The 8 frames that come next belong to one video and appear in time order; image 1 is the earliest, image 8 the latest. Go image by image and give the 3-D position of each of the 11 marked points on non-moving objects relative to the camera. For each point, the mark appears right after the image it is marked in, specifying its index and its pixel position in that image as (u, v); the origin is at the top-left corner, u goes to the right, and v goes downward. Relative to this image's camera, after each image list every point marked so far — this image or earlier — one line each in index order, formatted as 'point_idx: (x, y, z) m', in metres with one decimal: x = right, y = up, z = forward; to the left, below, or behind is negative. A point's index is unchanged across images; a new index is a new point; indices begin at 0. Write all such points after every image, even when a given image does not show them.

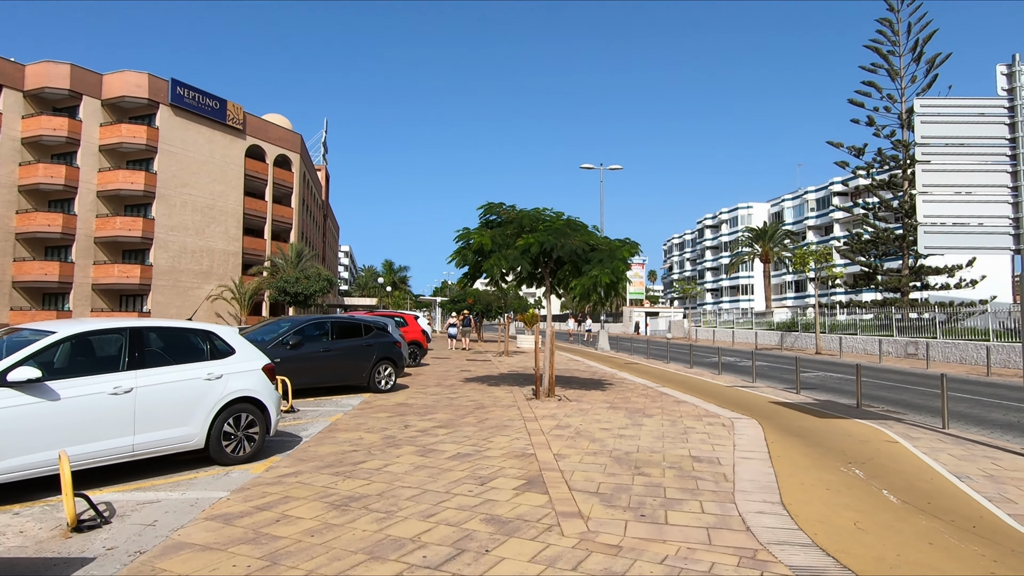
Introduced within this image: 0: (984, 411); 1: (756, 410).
0: (+8.3, -2.1, +12.1) m
1: (+4.3, -2.2, +12.1) m
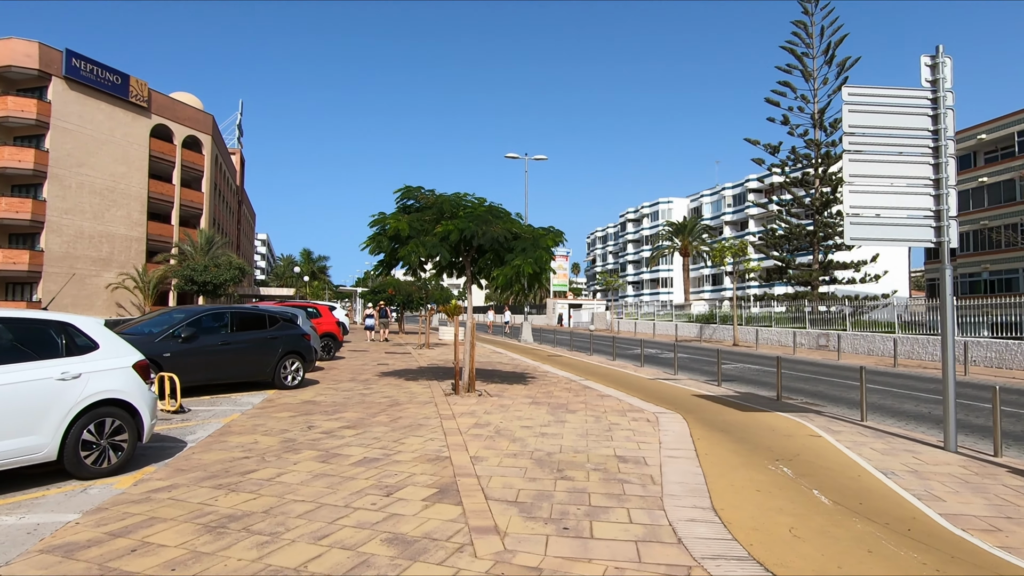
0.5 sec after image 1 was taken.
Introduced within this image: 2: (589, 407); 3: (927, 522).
0: (+6.9, -2.0, +12.3) m
1: (+2.9, -2.0, +11.9) m
2: (+1.2, -1.9, +10.9) m
3: (+3.2, -1.8, +5.3) m
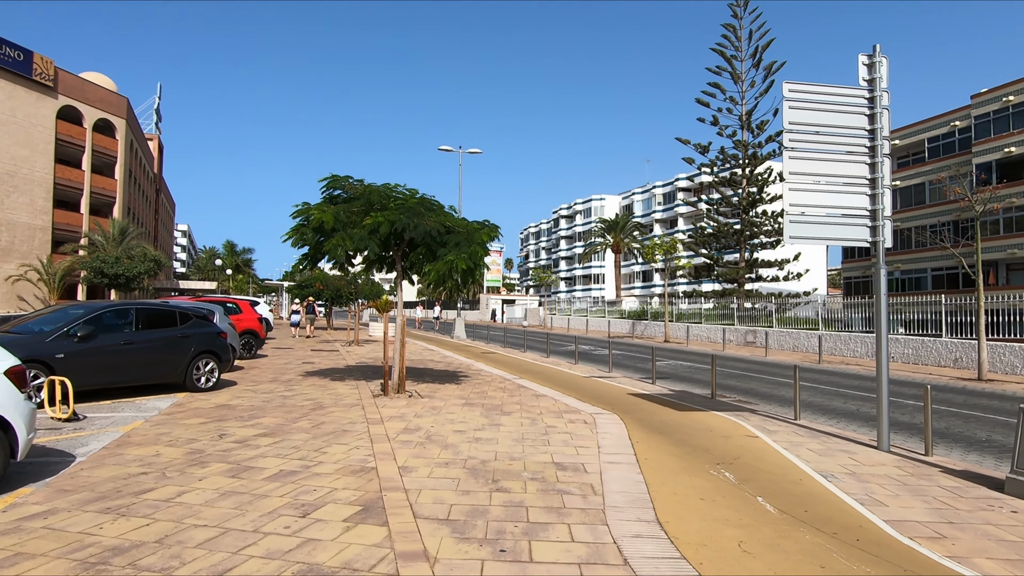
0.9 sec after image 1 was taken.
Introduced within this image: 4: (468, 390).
0: (+5.7, -2.0, +12.4) m
1: (+1.8, -2.0, +11.7) m
2: (+0.2, -1.8, +10.5) m
3: (+2.7, -1.8, +5.1) m
4: (-0.8, -1.9, +12.8) m
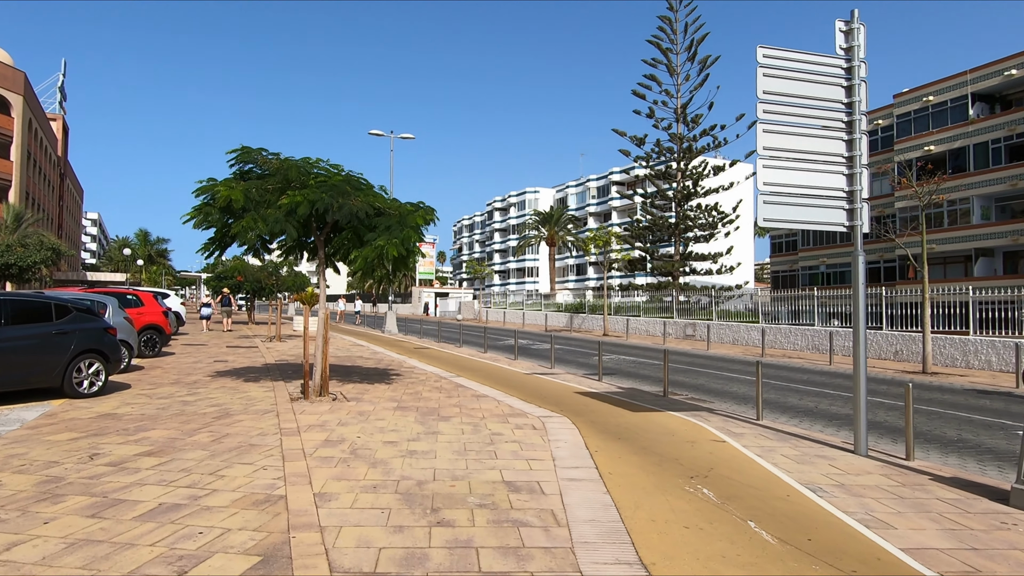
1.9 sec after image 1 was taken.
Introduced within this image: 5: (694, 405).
0: (+4.6, -1.8, +11.8) m
1: (+0.8, -1.8, +10.7) m
2: (-0.7, -1.7, +9.4) m
3: (+2.4, -1.7, +4.2) m
4: (-1.9, -1.7, +11.6) m
5: (+2.9, -1.9, +11.0) m
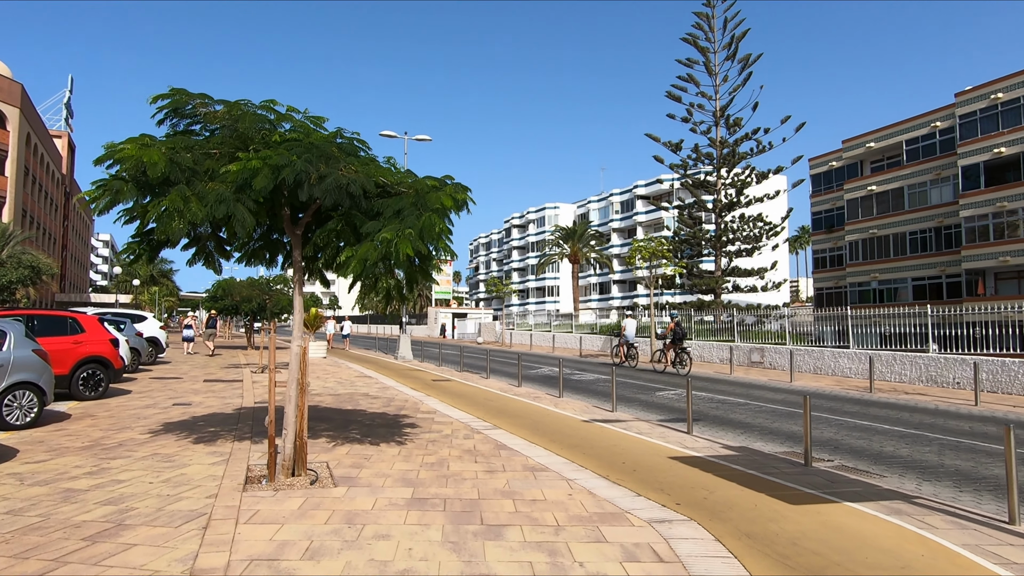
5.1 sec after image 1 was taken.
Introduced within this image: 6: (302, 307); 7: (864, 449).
0: (+5.4, -2.0, +7.9) m
1: (+1.6, -2.0, +6.9) m
2: (+0.1, -1.8, +5.6) m
3: (+3.0, -1.7, +0.4) m
4: (-1.1, -1.9, +7.8) m
5: (+3.7, -2.0, +7.1) m
6: (-2.2, -0.2, +7.1) m
7: (+4.6, -2.1, +9.1) m
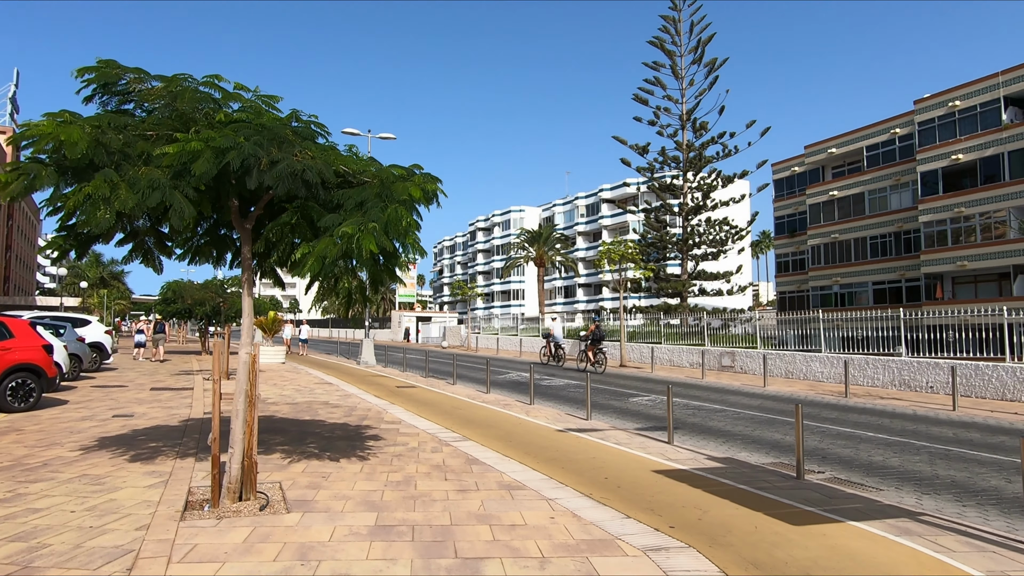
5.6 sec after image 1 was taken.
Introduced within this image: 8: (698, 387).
0: (+5.1, -2.0, +7.5) m
1: (+1.3, -2.0, +6.3) m
2: (-0.1, -1.8, +5.0) m
3: (+3.1, -1.7, -0.1) m
4: (-1.4, -1.9, +7.1) m
5: (+3.4, -2.0, +6.7) m
6: (-2.4, -0.2, +6.4) m
7: (+4.3, -2.1, +8.6) m
8: (+4.7, -2.5, +17.4) m
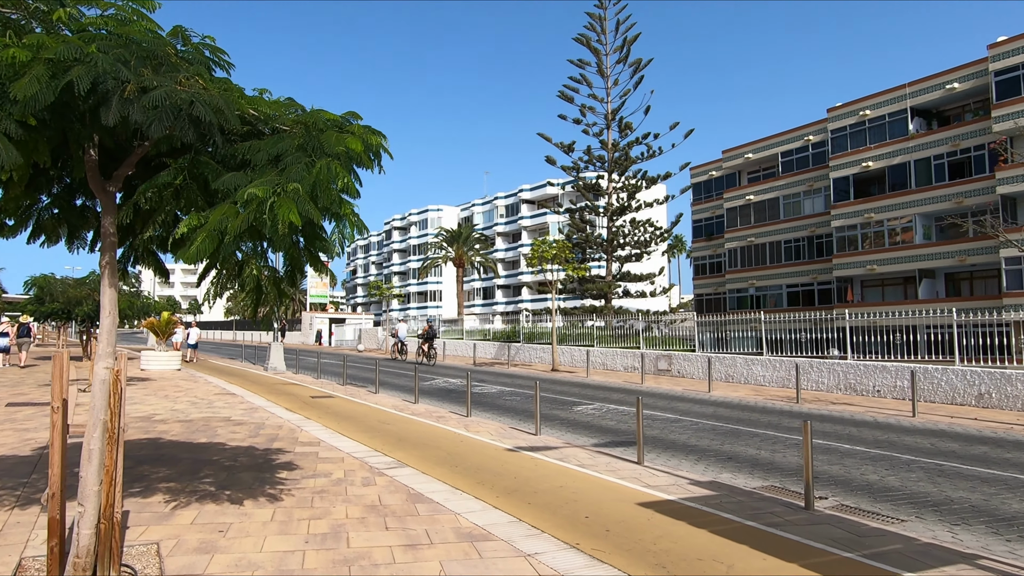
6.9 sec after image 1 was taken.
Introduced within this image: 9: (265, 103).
0: (+4.7, -2.0, +6.6) m
1: (+1.1, -1.9, +4.9) m
2: (-0.1, -1.8, +3.4) m
3: (+3.7, -1.6, -1.2) m
4: (-1.7, -1.9, +5.4) m
5: (+3.1, -2.0, +5.6) m
6: (-2.6, -0.1, +4.5) m
7: (+3.7, -2.1, +7.6) m
8: (+3.0, -2.5, +16.3) m
9: (-1.7, +1.2, +4.7) m
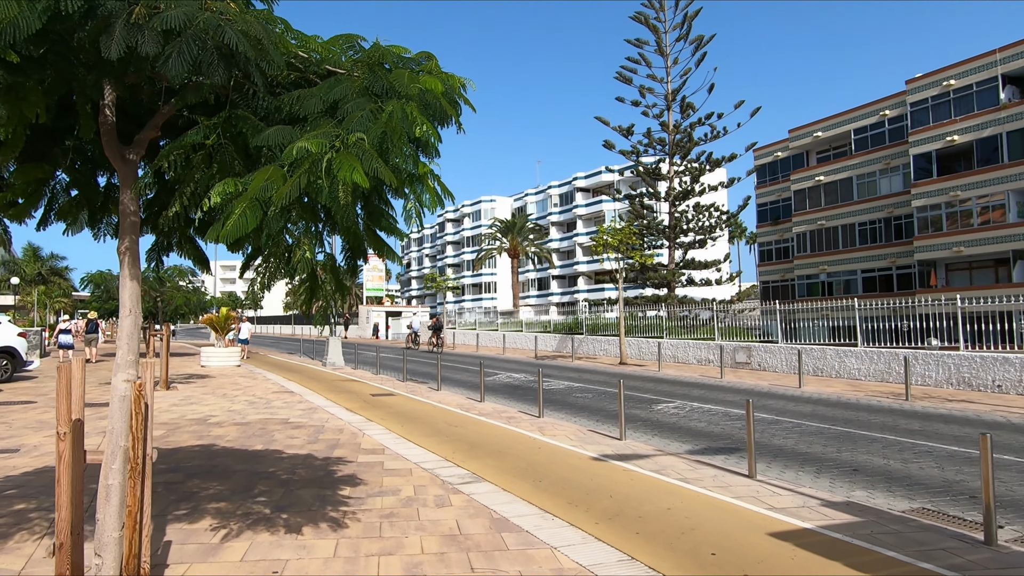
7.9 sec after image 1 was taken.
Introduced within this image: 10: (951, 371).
0: (+5.5, -1.8, +5.2) m
1: (+1.8, -1.8, +3.8) m
2: (+0.5, -1.7, +2.4) m
3: (+3.9, -1.5, -2.5) m
4: (-0.9, -1.8, +4.5) m
5: (+3.9, -1.9, +4.3) m
6: (-2.0, -0.1, +3.6) m
7: (+4.6, -1.9, +6.3) m
8: (+4.6, -2.2, +15.0) m
9: (-1.1, +1.3, +3.7) m
10: (+9.4, -1.8, +14.7) m
